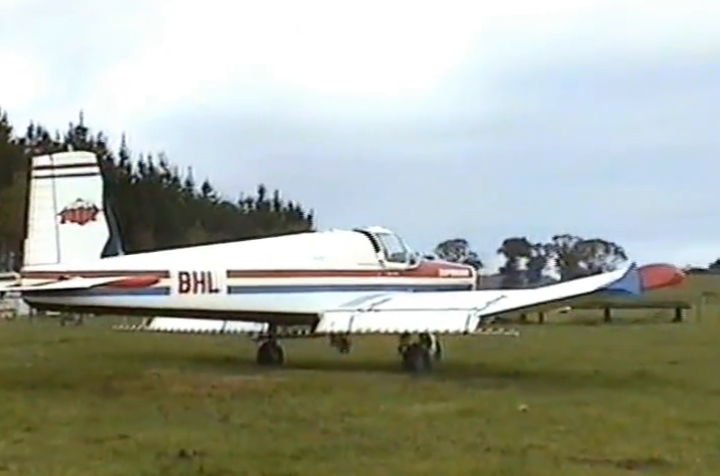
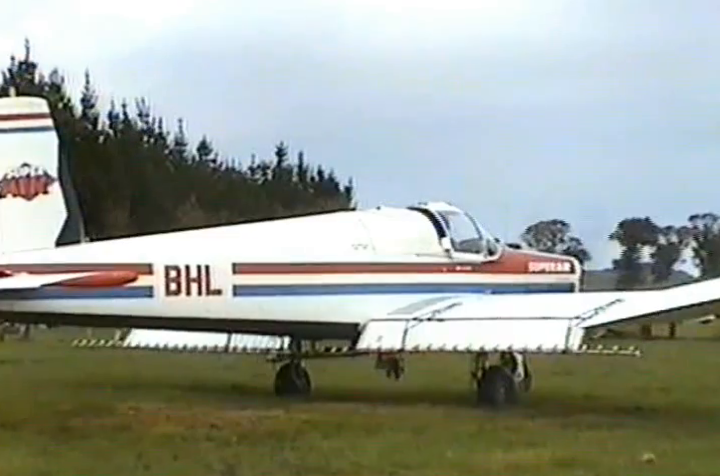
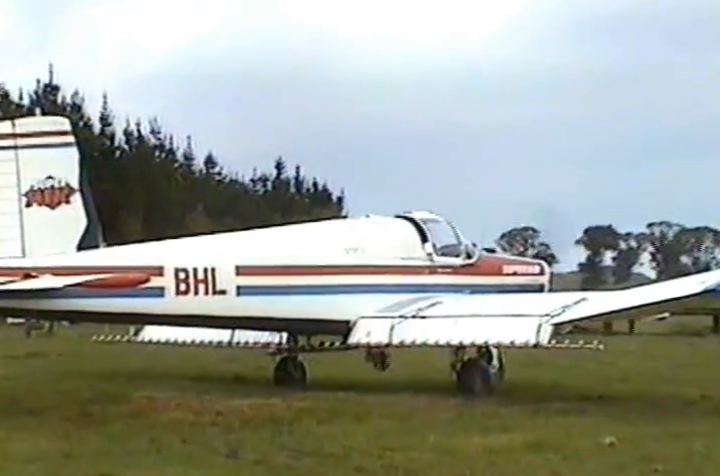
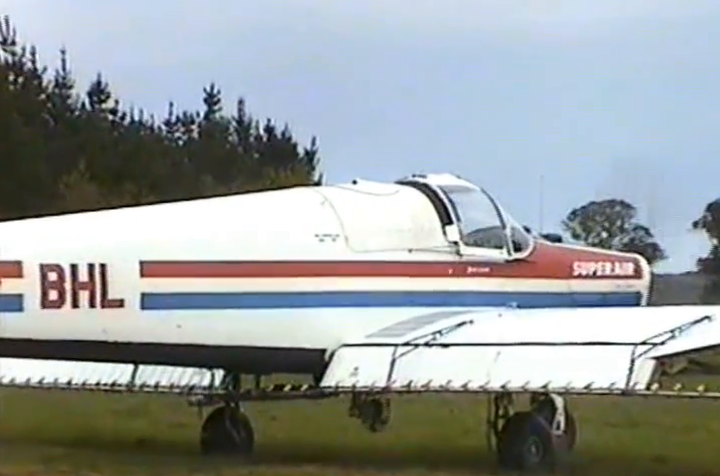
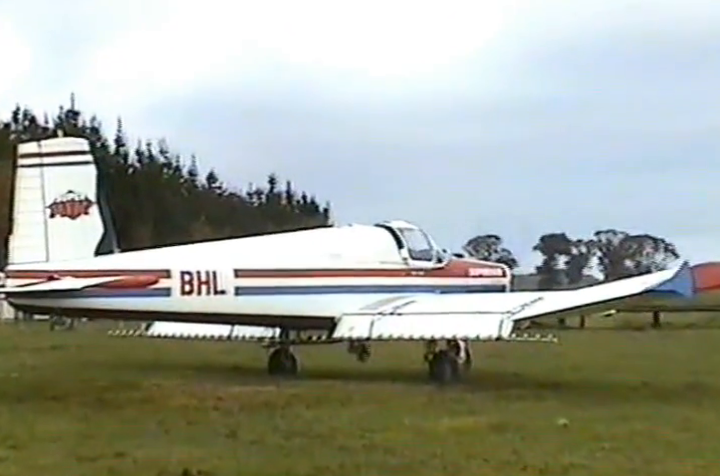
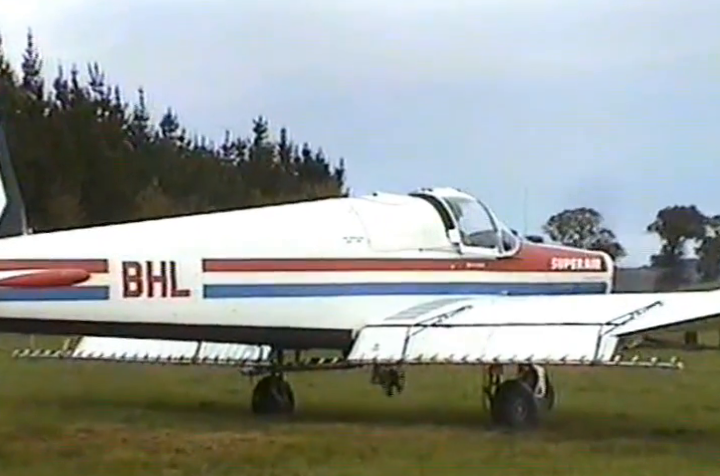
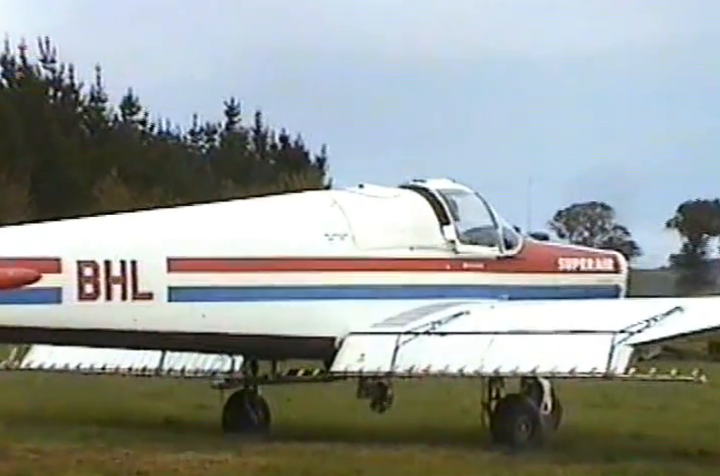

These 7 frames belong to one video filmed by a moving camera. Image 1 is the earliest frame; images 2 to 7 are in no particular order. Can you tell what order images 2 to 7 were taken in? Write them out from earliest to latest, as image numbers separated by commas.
5, 3, 2, 6, 7, 4
